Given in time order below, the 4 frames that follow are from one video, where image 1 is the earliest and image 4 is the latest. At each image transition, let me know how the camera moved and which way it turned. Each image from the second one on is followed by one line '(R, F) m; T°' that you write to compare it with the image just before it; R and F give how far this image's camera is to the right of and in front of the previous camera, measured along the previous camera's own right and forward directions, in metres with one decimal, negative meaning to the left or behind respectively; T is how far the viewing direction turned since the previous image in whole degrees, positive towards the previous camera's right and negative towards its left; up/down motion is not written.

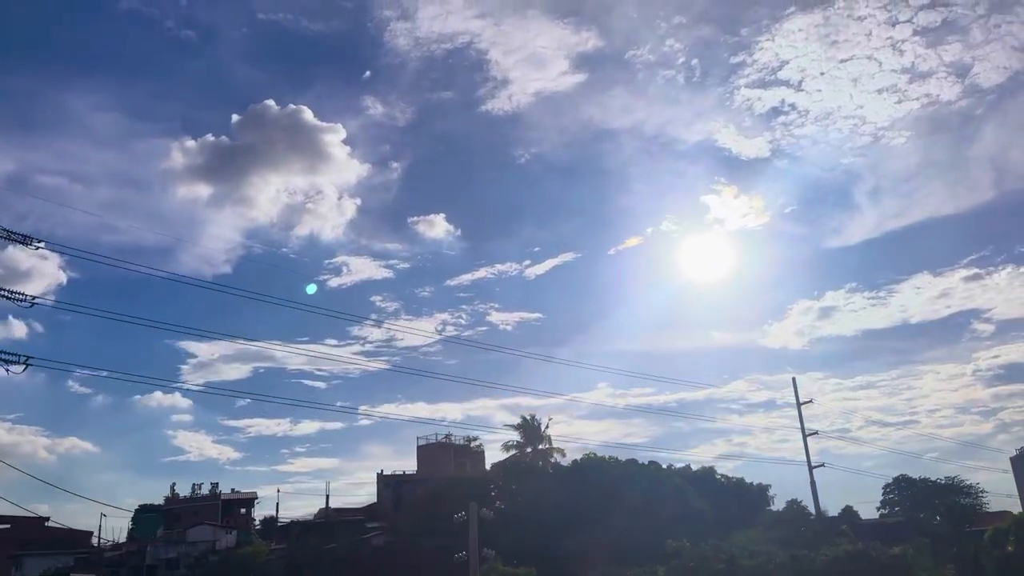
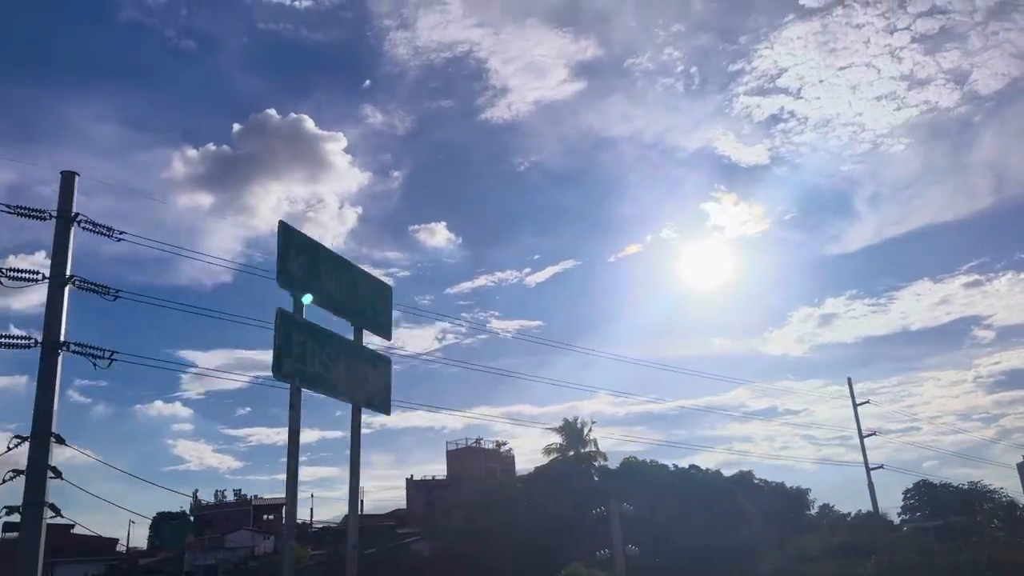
(-1.4, -0.6) m; 0°
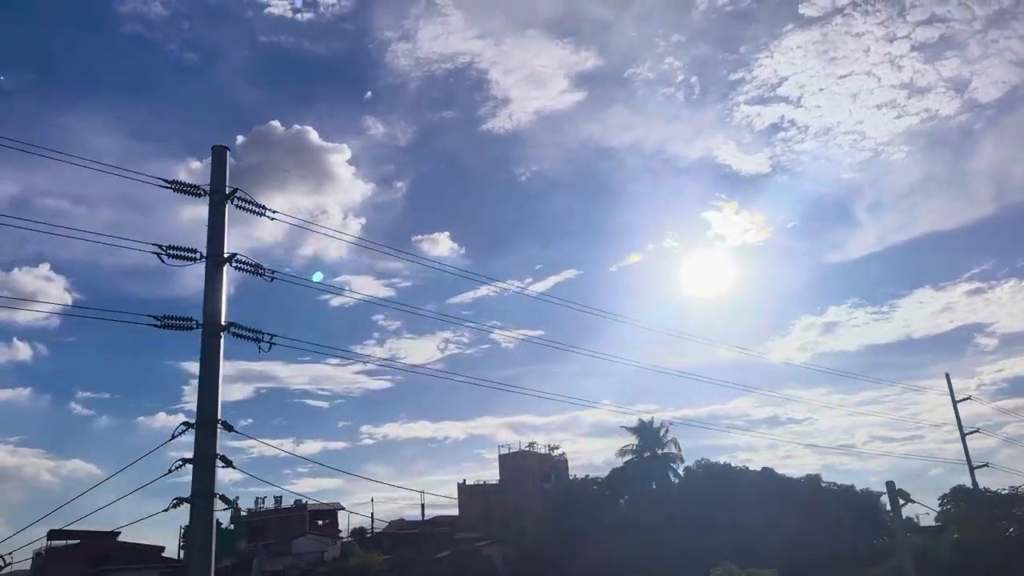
(-2.5, -1.1) m; 0°
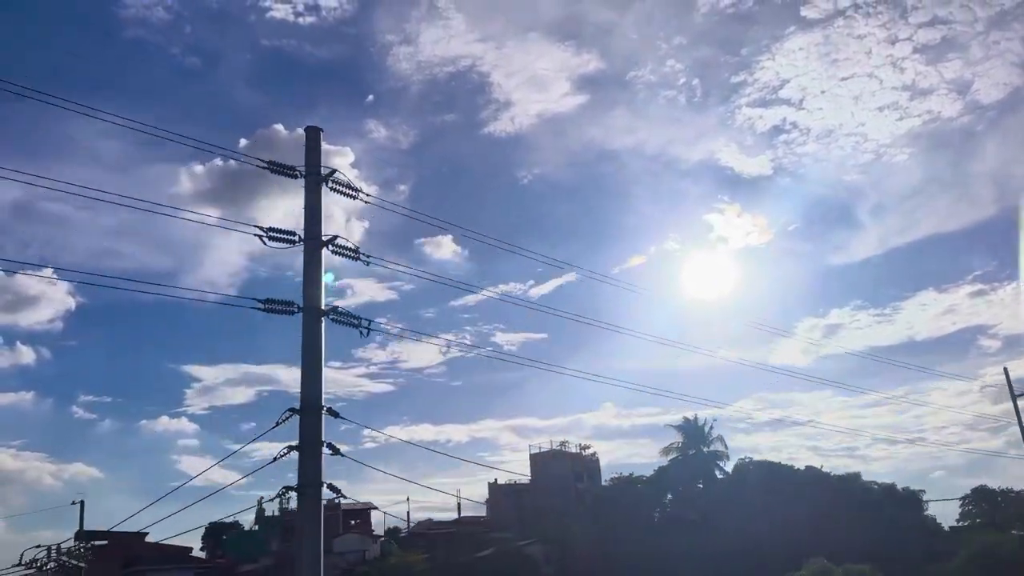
(-1.5, -0.9) m; 0°
